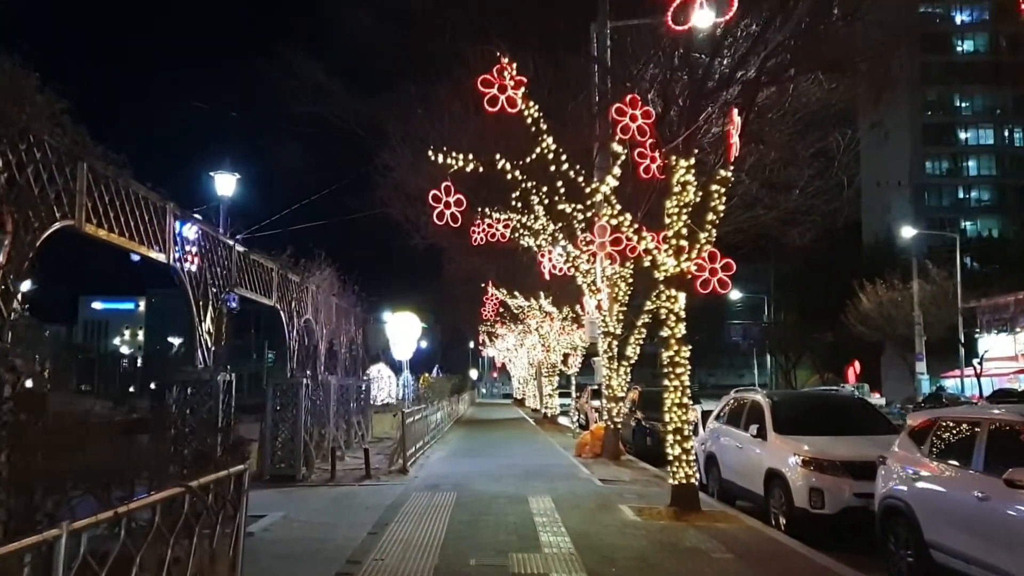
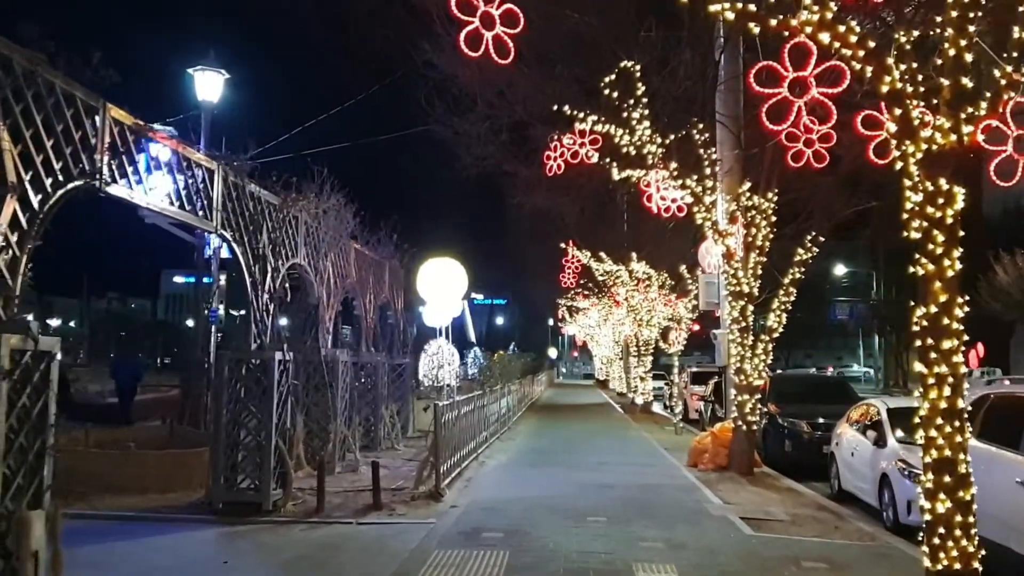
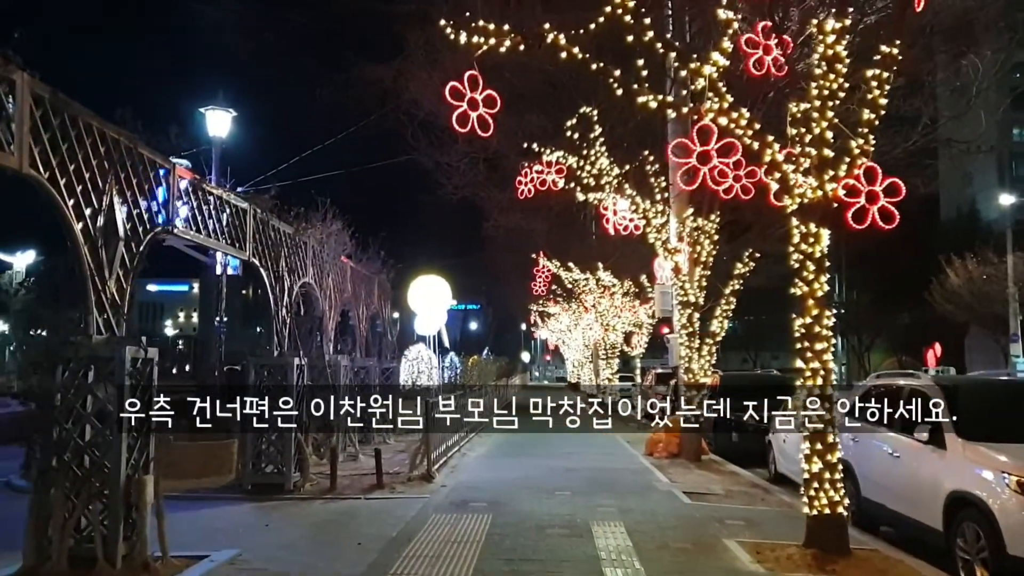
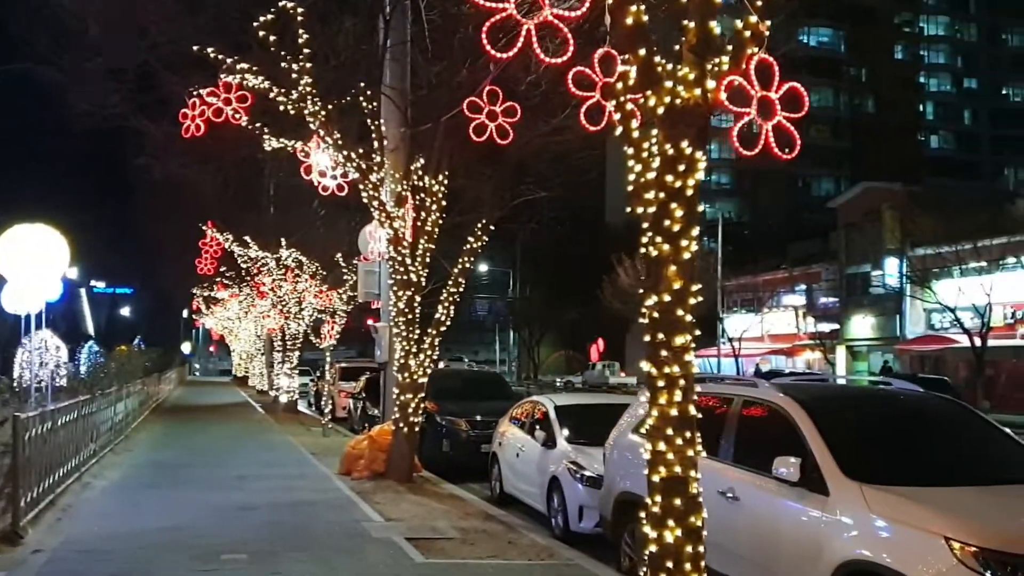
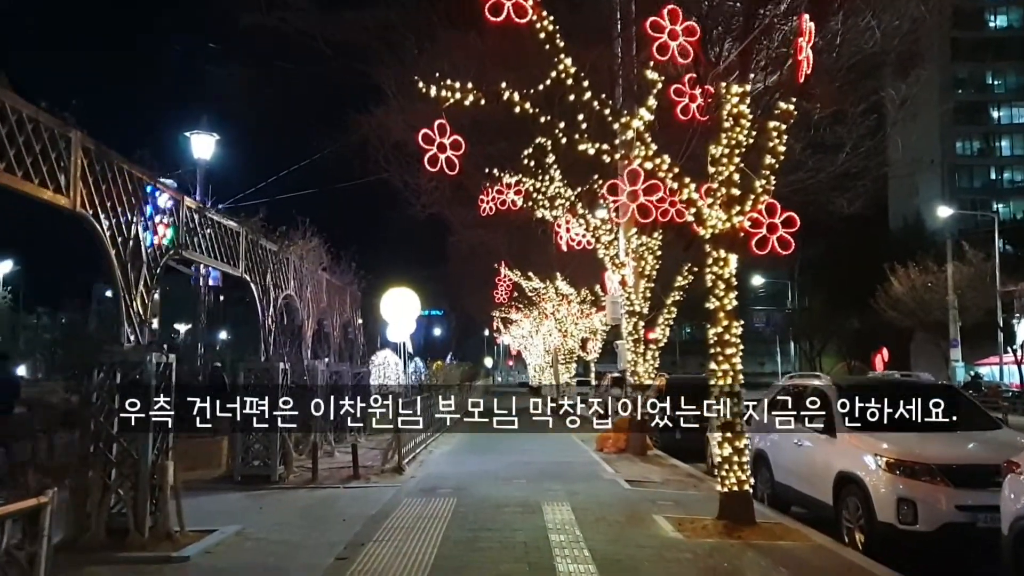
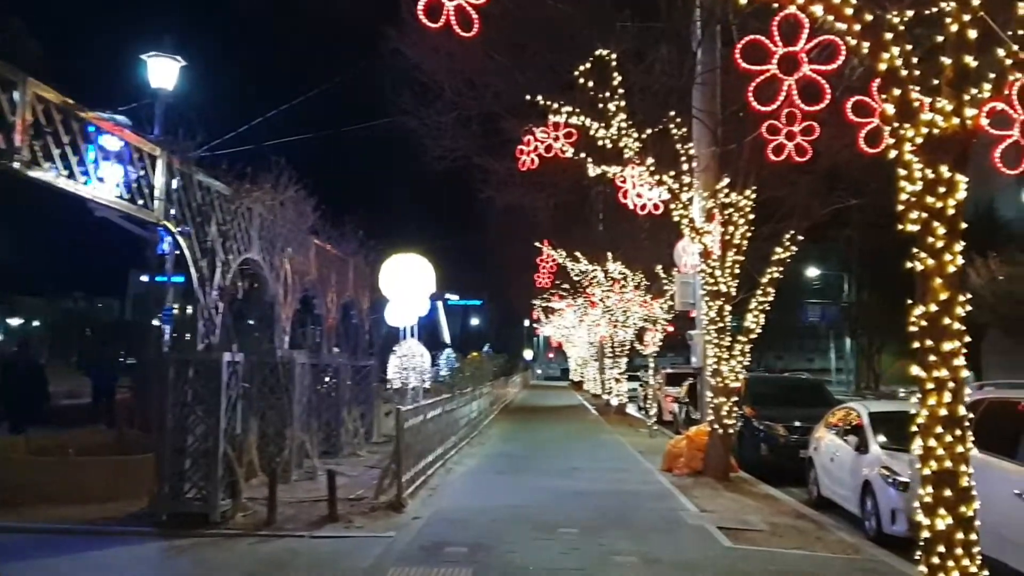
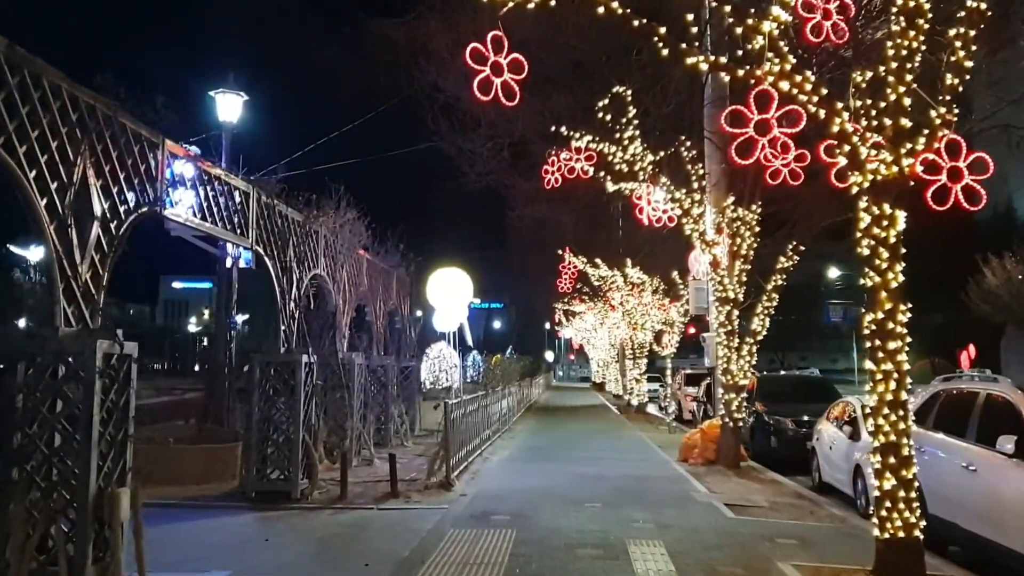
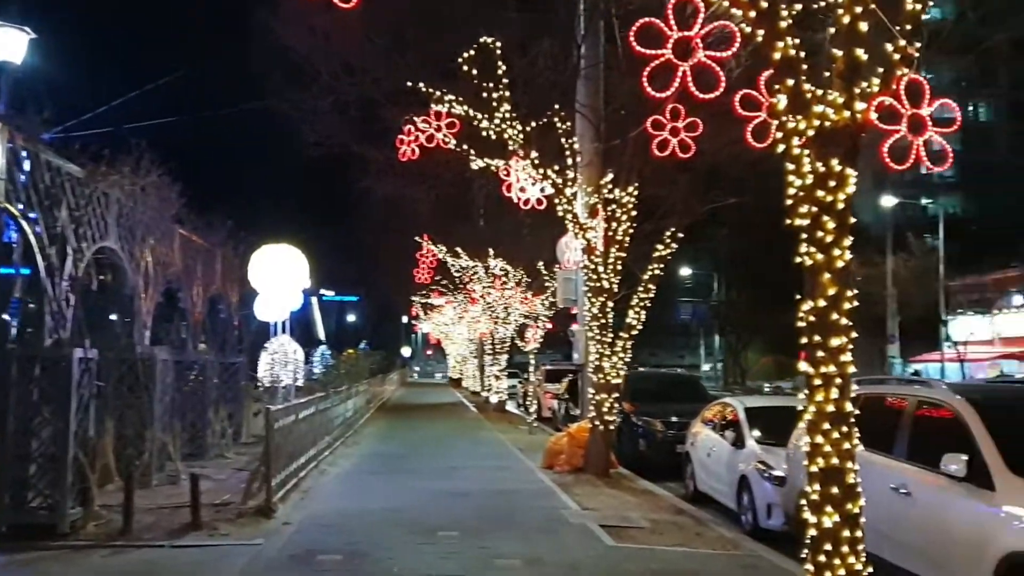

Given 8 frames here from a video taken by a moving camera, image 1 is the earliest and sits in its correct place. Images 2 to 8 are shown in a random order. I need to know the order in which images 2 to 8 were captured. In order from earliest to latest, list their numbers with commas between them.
5, 3, 7, 2, 6, 8, 4
